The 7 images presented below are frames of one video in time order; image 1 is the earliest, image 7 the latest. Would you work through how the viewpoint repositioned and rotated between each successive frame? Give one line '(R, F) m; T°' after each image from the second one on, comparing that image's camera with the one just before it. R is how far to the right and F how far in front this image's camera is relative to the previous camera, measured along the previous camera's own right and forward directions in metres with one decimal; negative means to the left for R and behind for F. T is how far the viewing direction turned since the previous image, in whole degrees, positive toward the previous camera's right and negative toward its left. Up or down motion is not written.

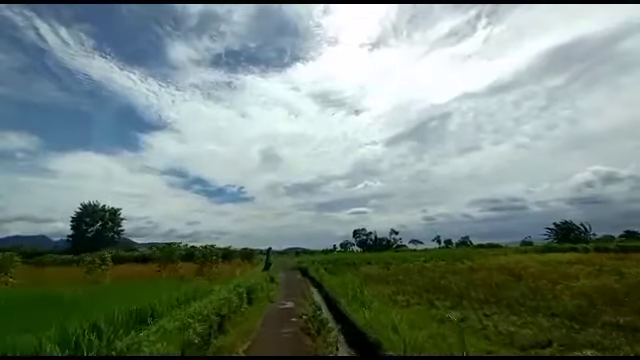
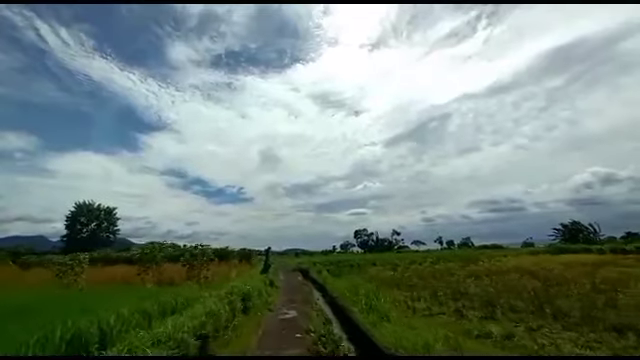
(-0.2, +1.7) m; 0°
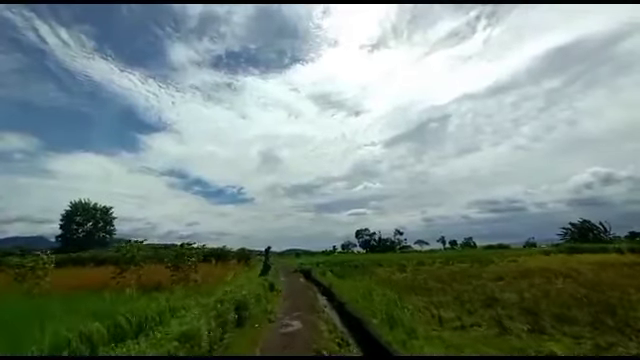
(-0.5, +1.1) m; 0°
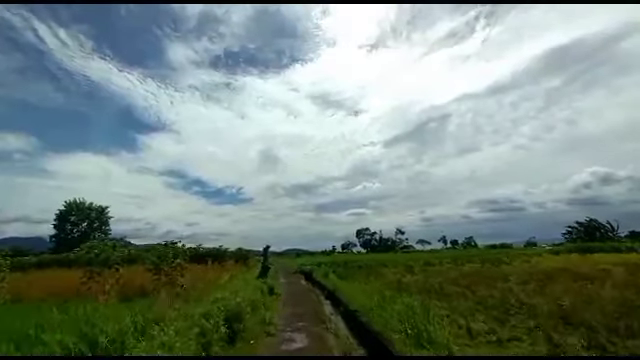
(-0.3, +0.9) m; 0°
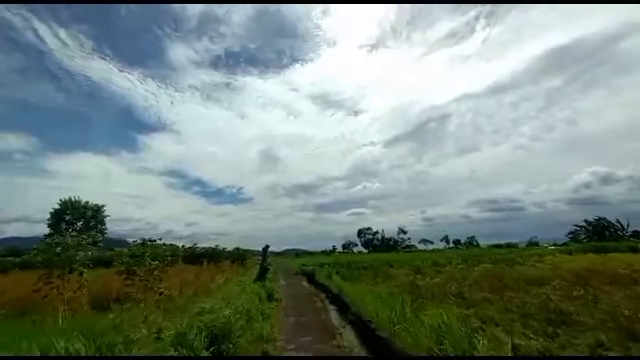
(-0.5, +0.5) m; 0°
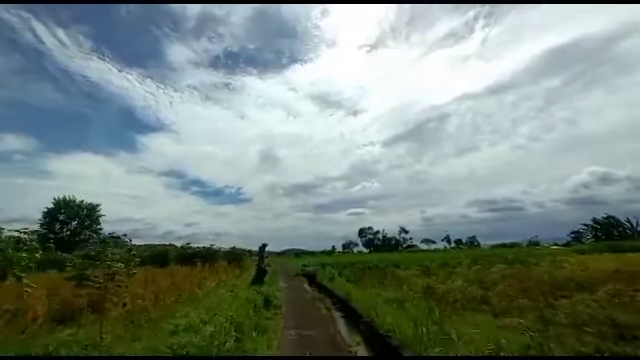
(-0.3, +1.3) m; 0°
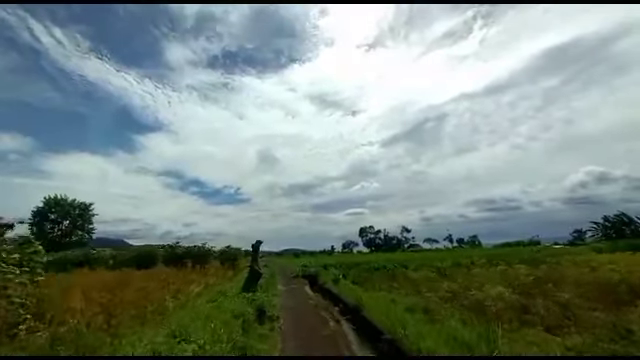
(-0.4, +2.1) m; 0°
